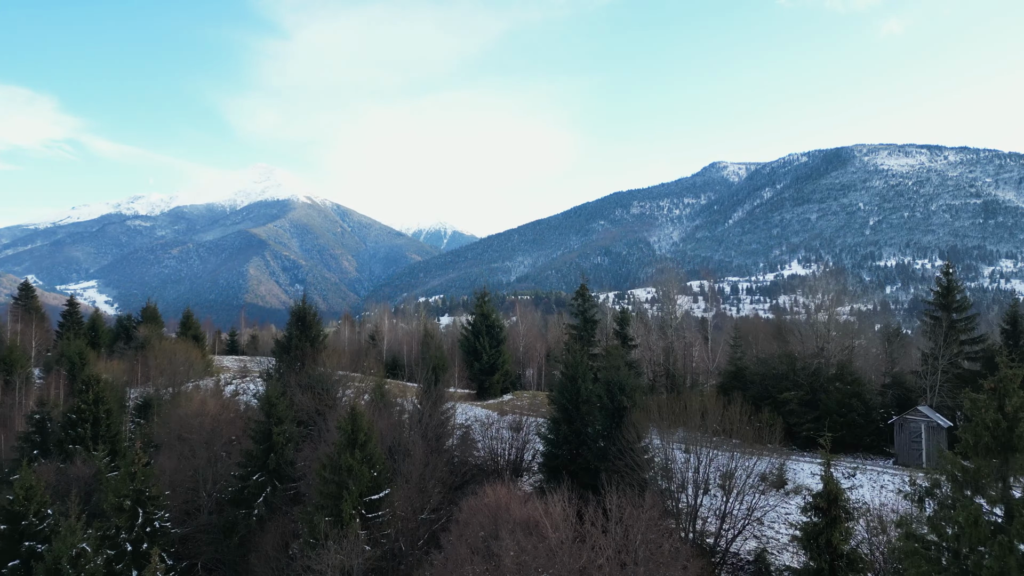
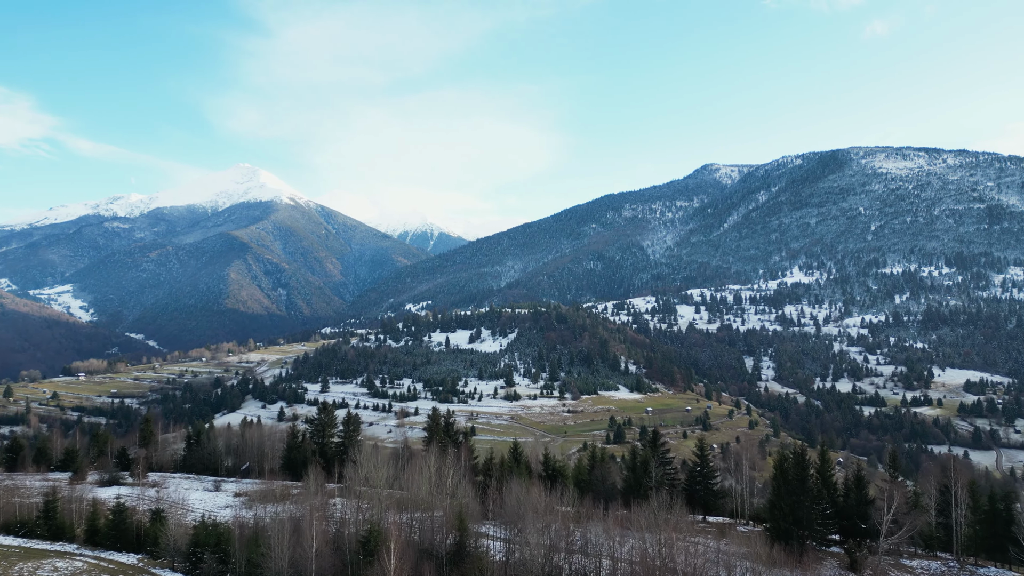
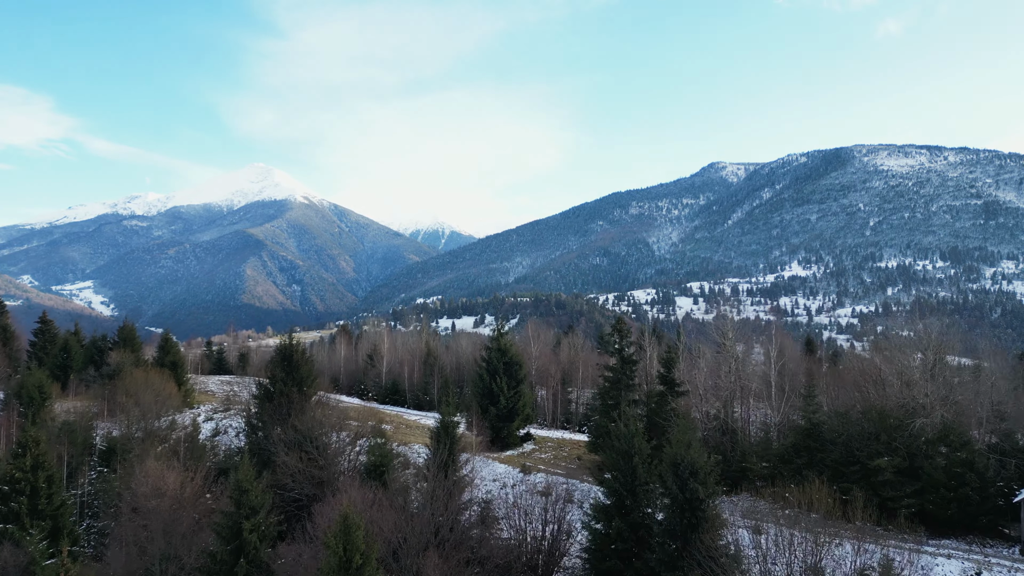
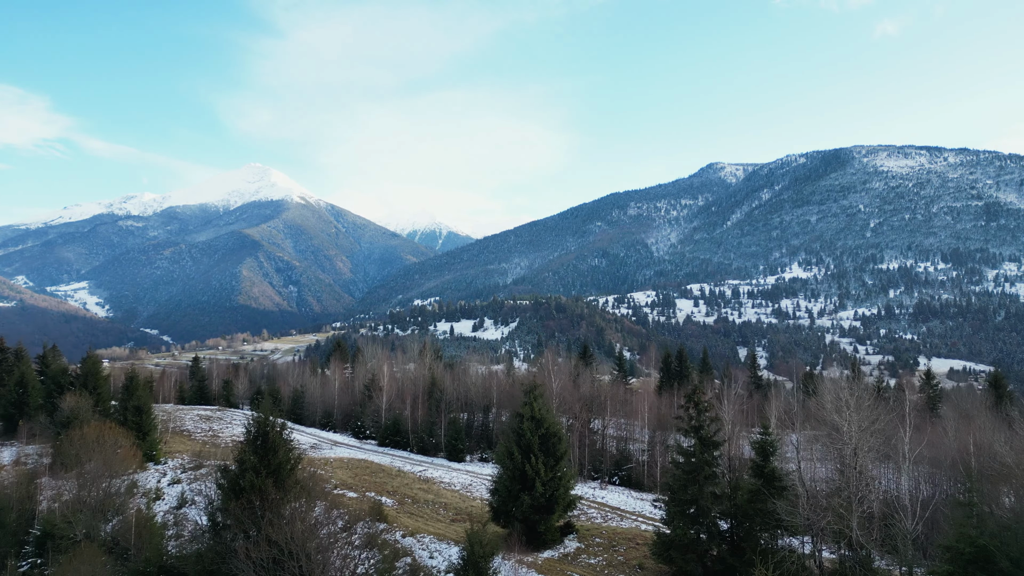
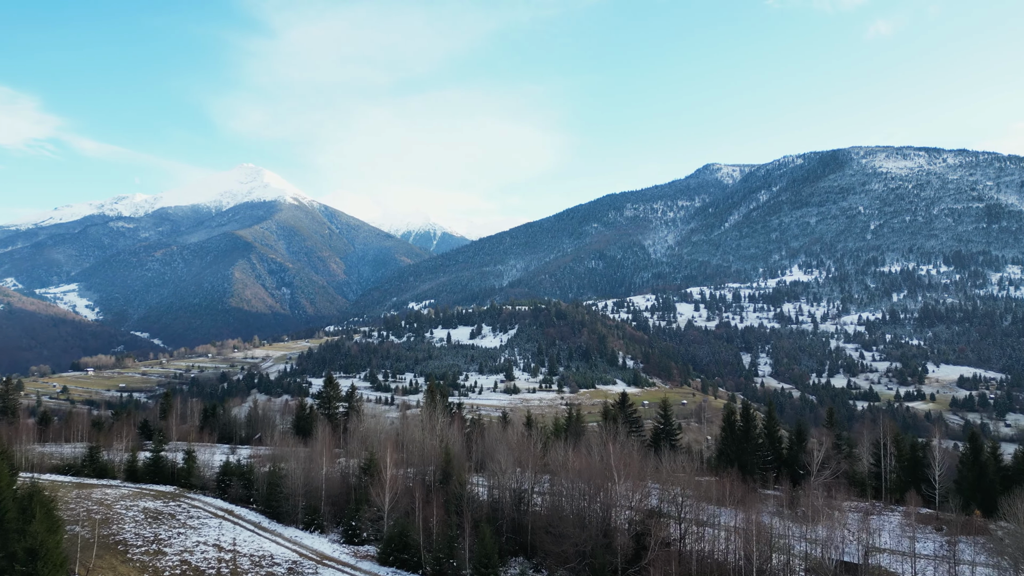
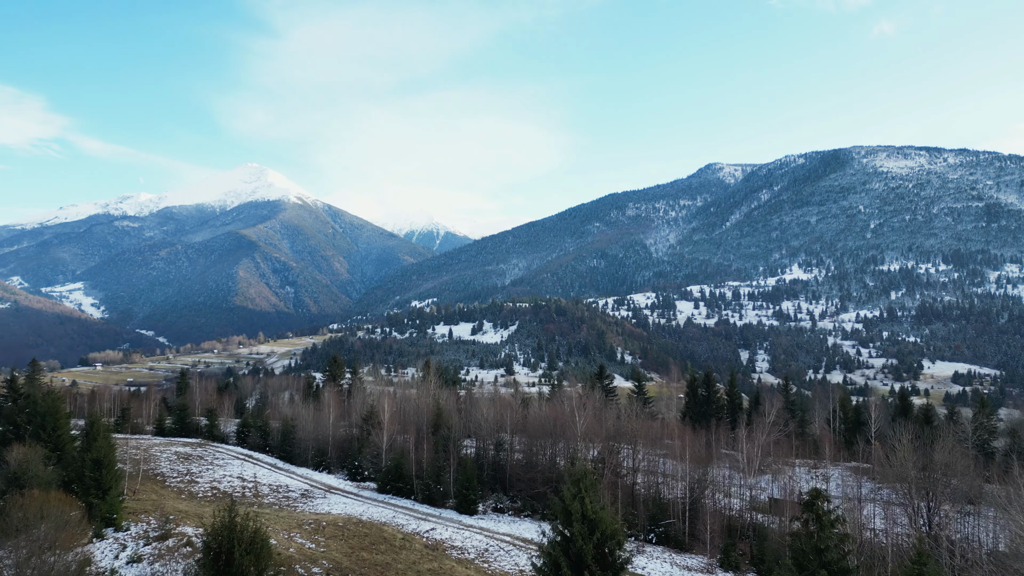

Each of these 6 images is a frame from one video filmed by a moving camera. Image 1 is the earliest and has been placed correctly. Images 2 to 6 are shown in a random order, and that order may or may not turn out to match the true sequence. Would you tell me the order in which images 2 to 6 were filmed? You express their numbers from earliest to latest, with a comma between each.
3, 4, 6, 5, 2
